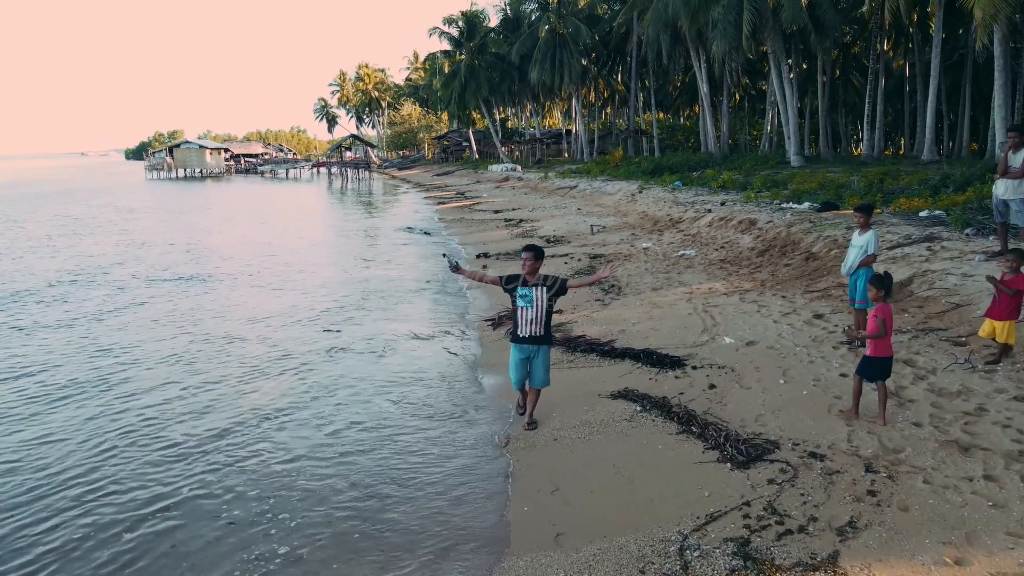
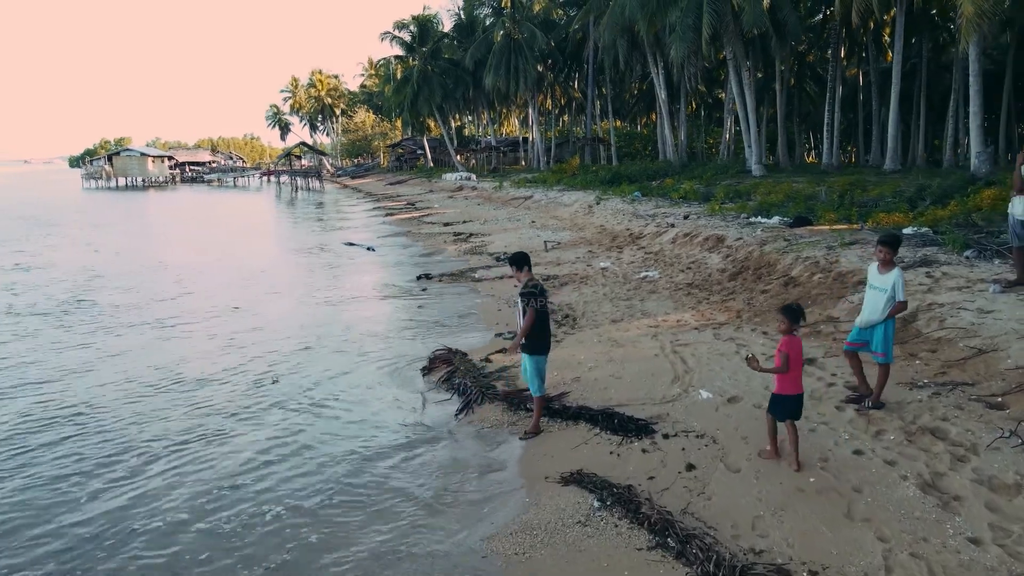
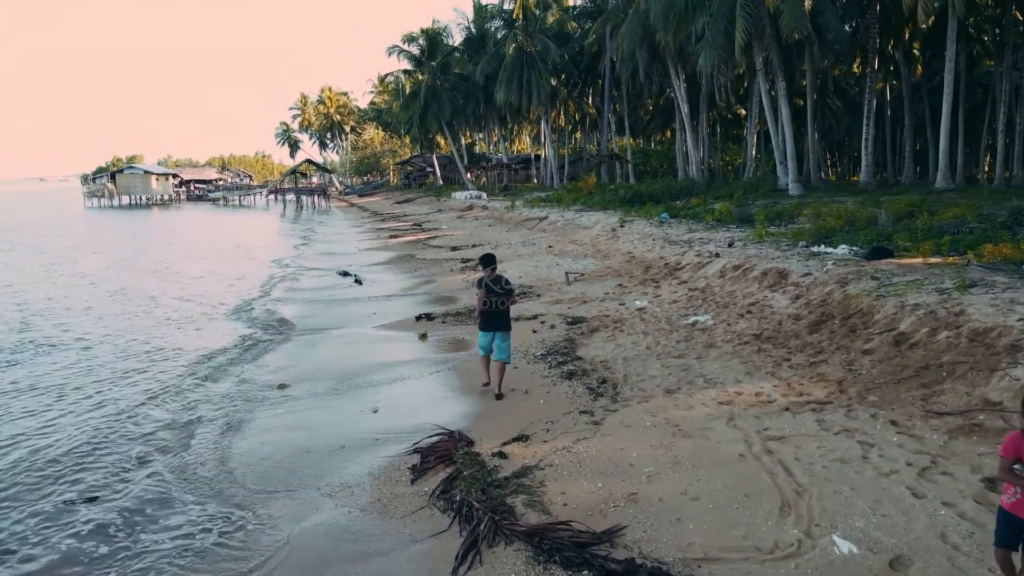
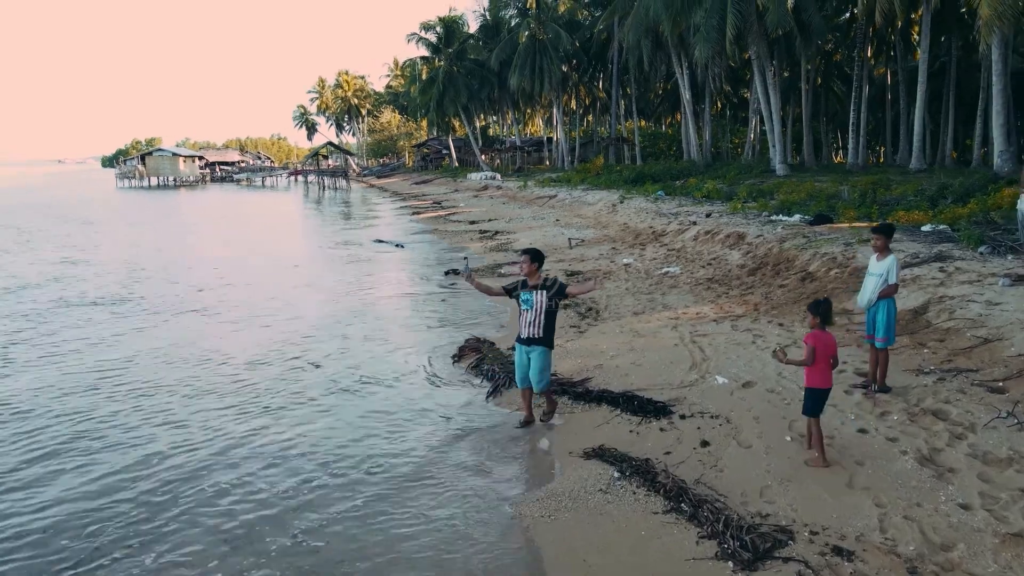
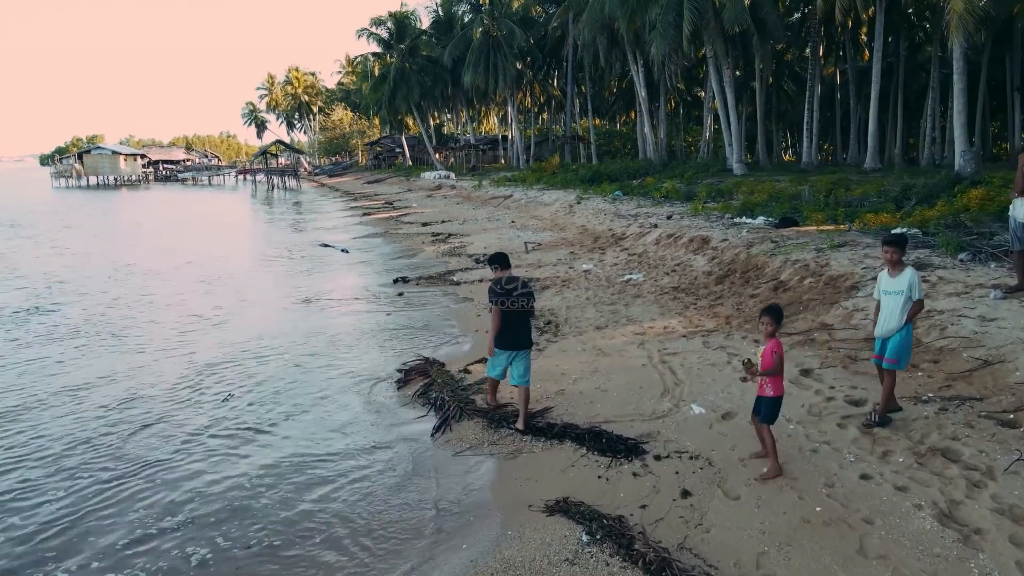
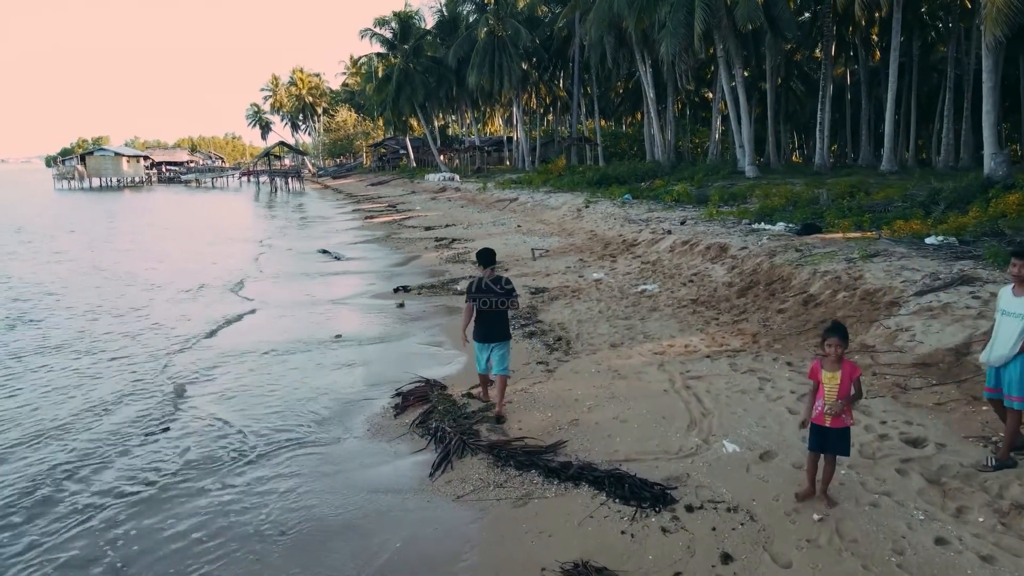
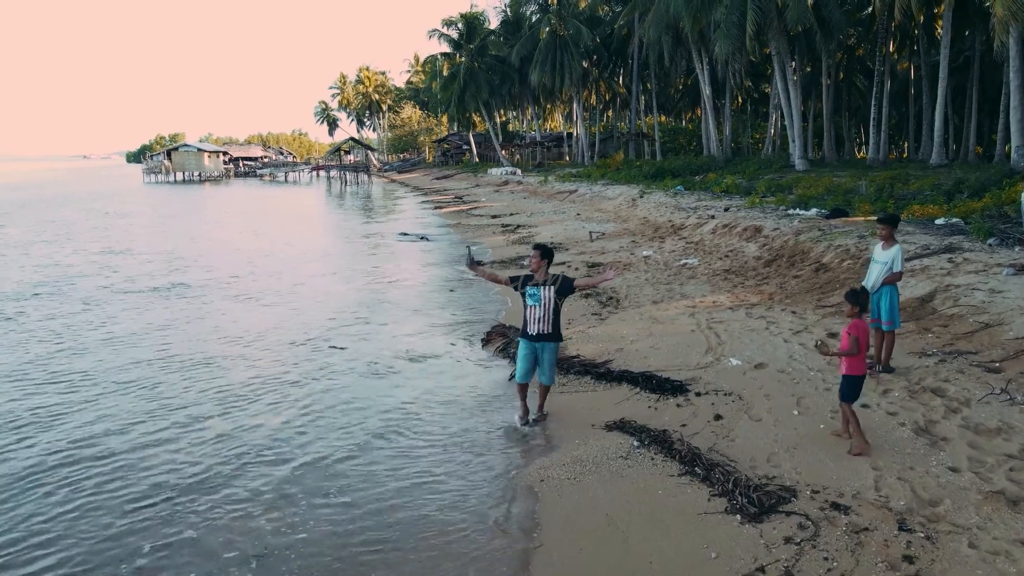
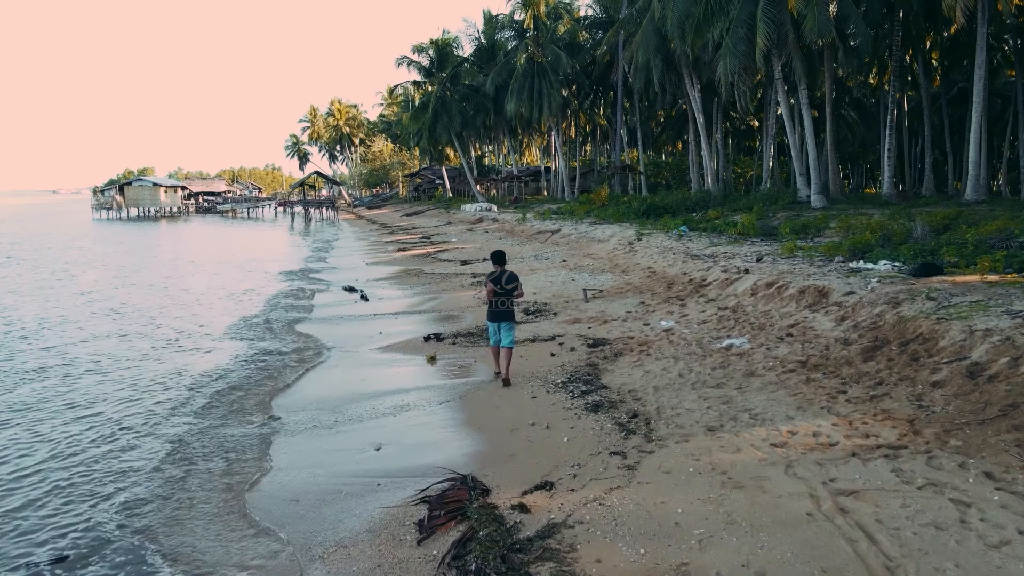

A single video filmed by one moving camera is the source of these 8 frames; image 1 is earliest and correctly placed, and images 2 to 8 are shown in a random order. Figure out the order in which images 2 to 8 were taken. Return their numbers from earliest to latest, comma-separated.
7, 4, 2, 5, 6, 3, 8
